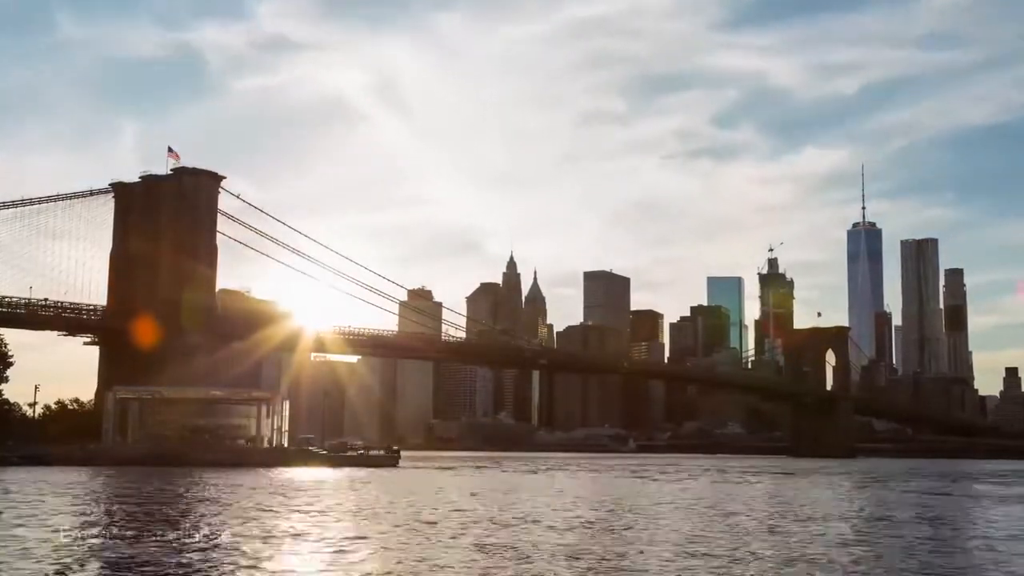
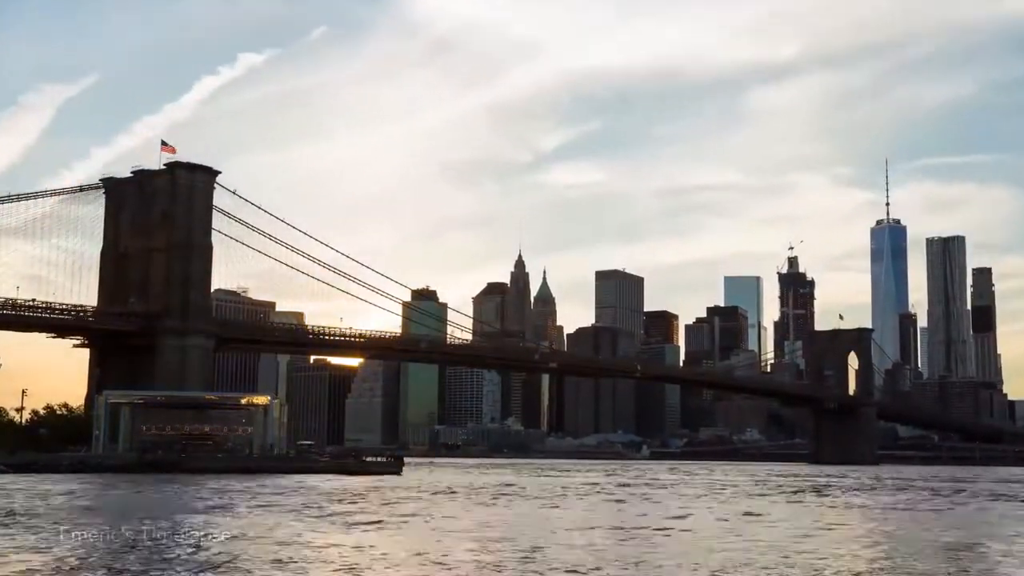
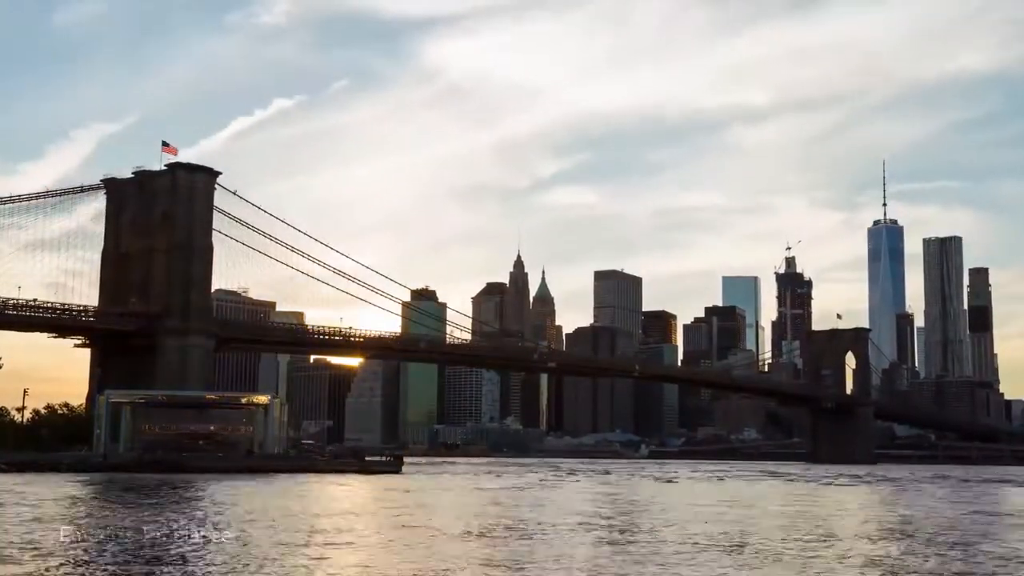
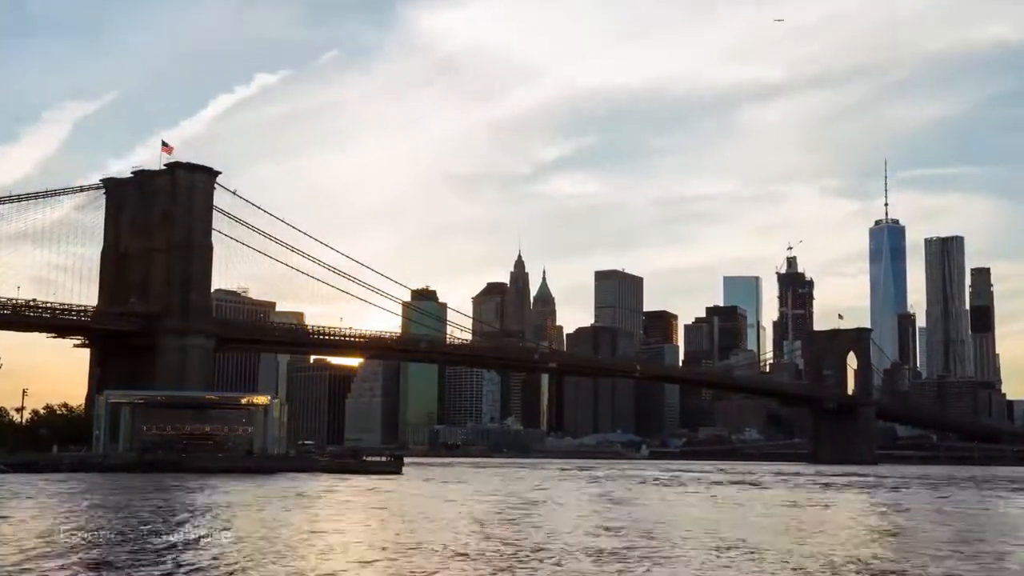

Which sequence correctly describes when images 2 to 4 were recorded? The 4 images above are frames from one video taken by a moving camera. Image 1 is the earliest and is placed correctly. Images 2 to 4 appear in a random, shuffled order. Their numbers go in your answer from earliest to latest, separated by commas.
3, 4, 2
